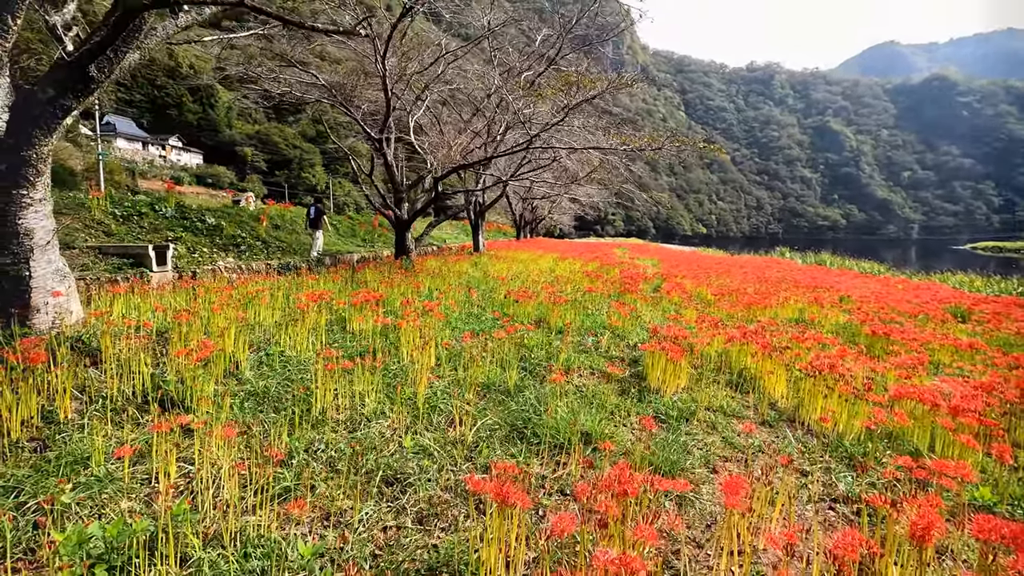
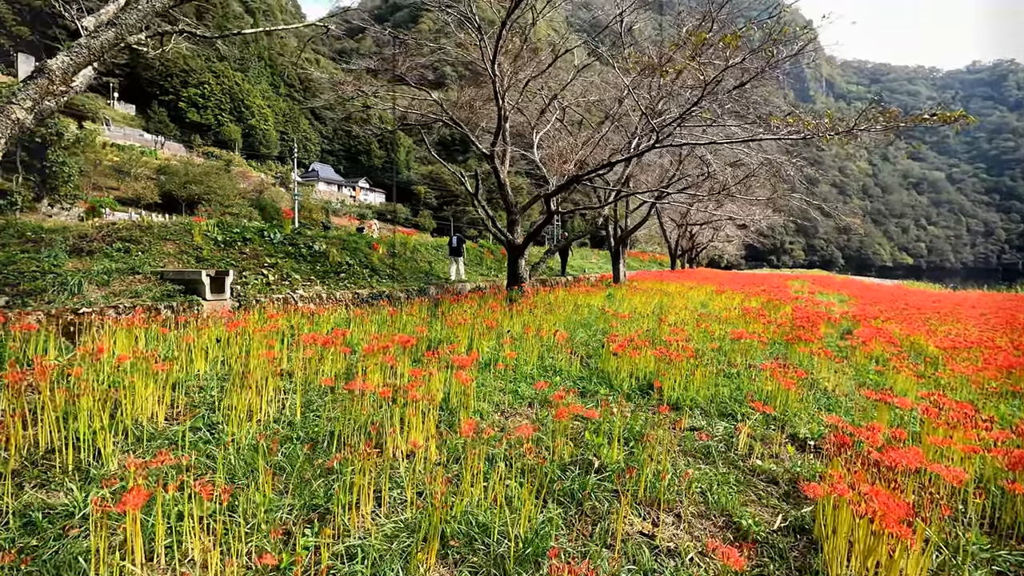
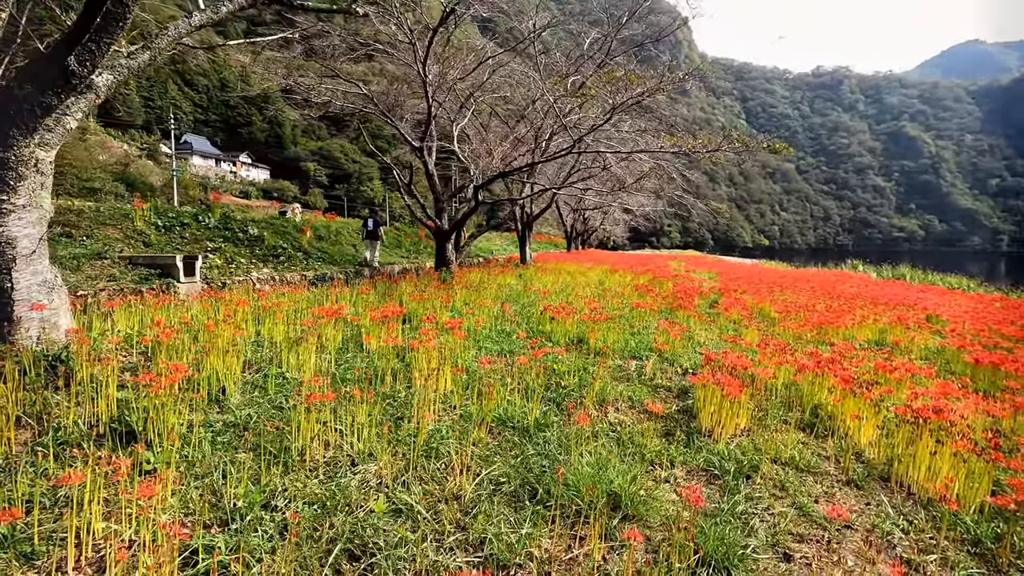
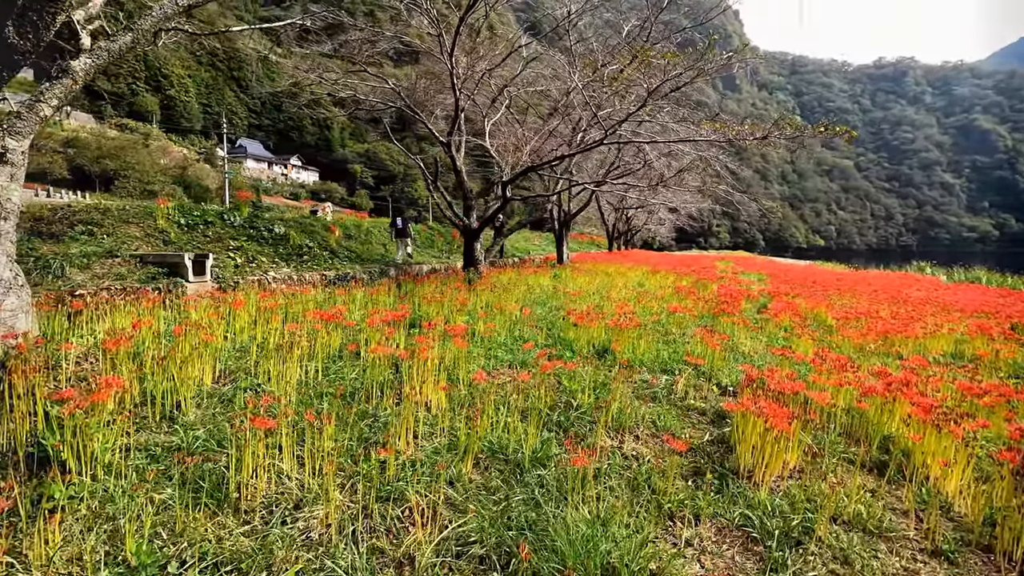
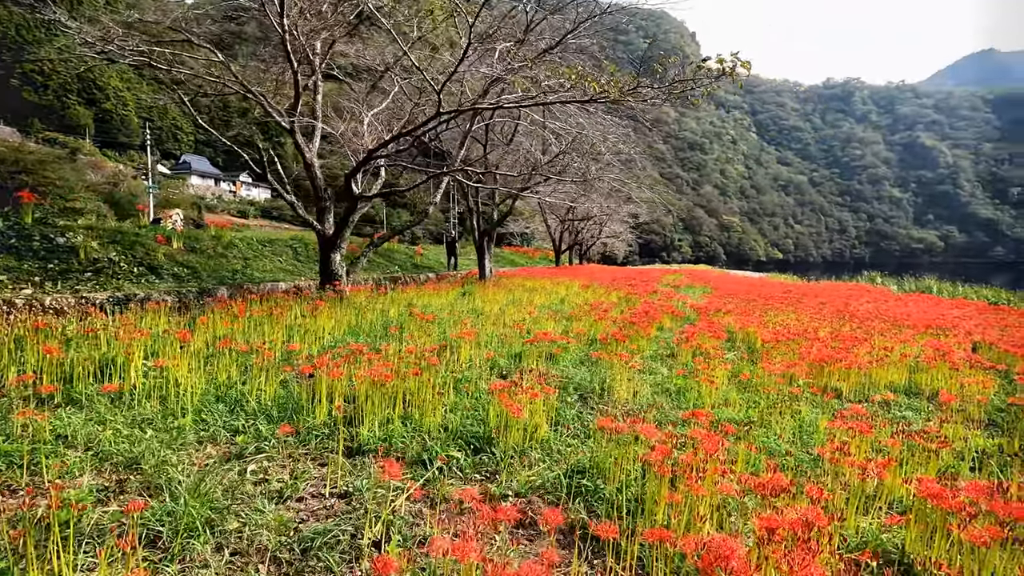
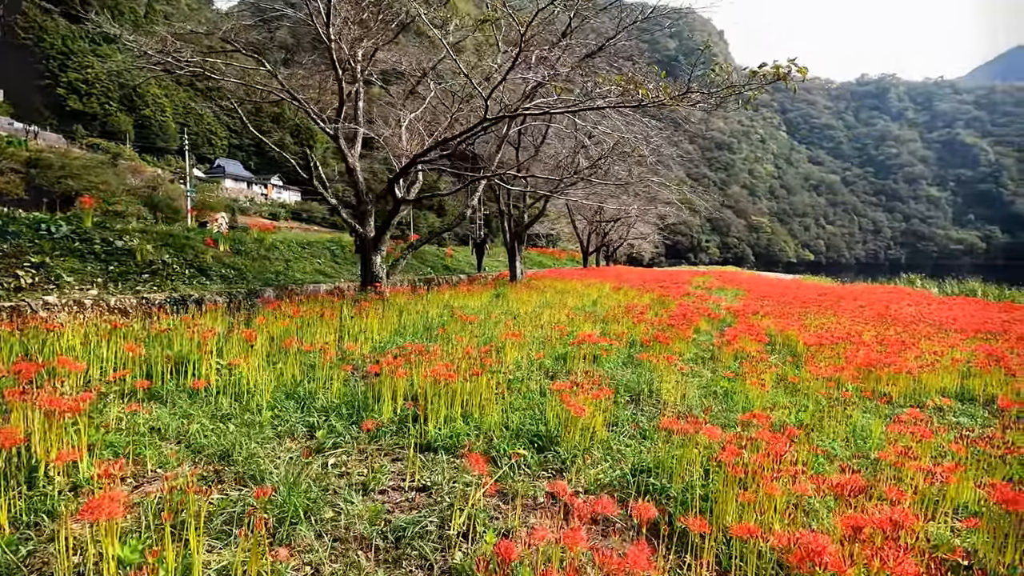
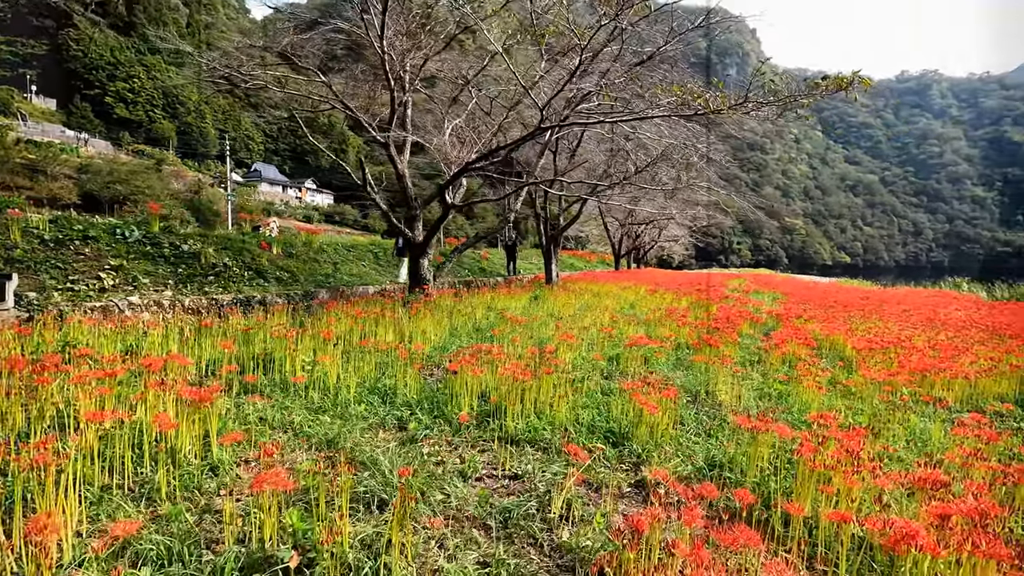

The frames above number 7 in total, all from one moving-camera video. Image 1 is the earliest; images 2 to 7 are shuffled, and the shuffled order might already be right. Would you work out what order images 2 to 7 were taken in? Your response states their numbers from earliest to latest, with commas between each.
3, 4, 2, 7, 6, 5
